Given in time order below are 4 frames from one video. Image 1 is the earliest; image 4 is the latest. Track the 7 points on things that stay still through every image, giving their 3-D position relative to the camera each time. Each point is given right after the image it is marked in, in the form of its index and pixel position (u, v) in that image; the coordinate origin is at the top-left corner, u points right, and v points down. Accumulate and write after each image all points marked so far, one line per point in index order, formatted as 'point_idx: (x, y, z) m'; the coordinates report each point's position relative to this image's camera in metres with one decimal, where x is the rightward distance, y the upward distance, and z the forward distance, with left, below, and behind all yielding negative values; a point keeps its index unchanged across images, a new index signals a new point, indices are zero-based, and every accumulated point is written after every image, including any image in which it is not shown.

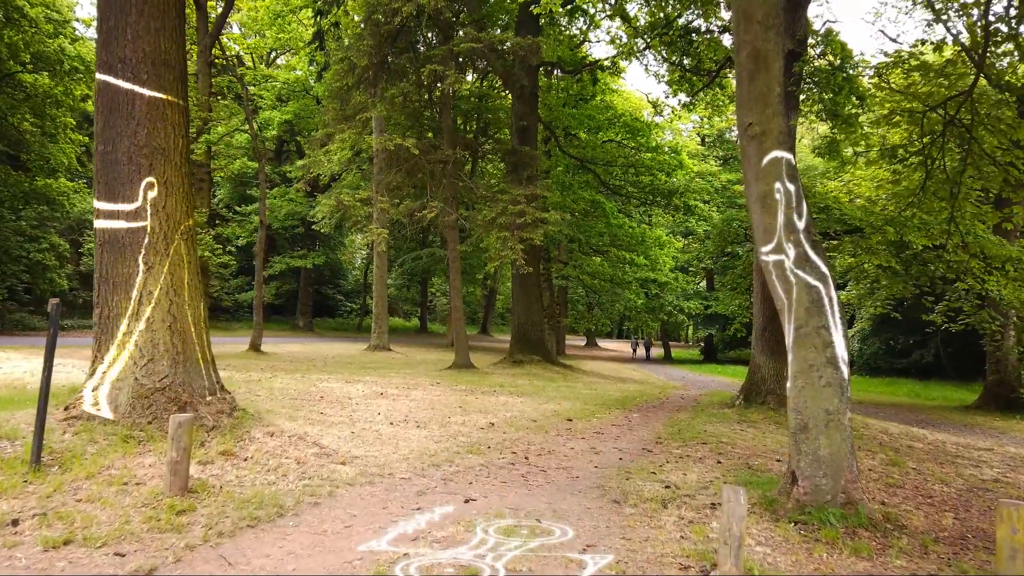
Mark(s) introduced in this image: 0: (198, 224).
0: (-8.9, +1.8, +16.3) m
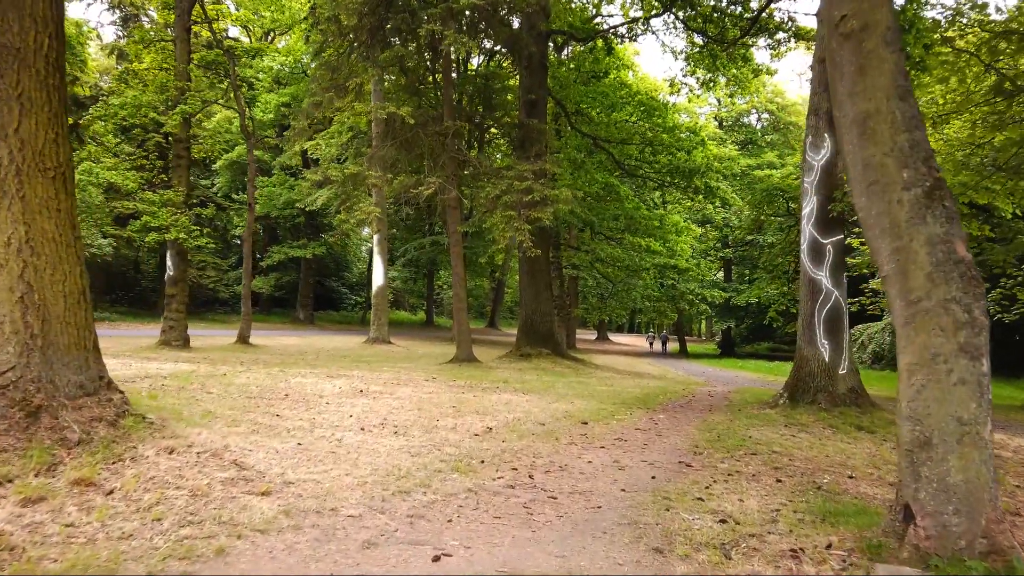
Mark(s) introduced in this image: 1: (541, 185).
0: (-8.8, +2.2, +14.9) m
1: (+0.7, +2.6, +14.7) m
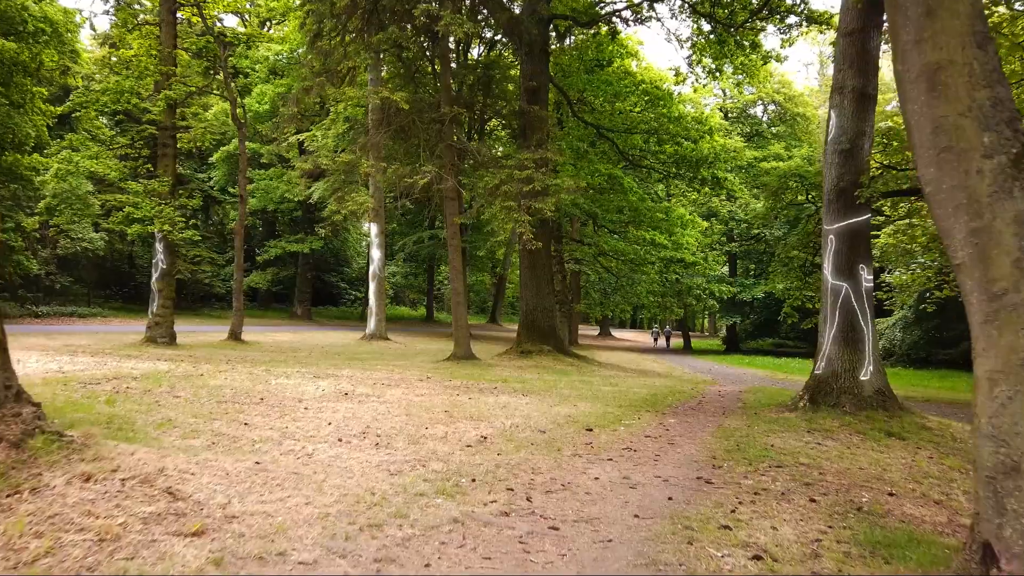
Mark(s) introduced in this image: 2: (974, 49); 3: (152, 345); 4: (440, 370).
0: (-8.8, +2.3, +14.3) m
1: (+0.7, +2.8, +14.0) m
2: (+2.4, +1.3, +3.1) m
3: (-9.1, -1.4, +14.6) m
4: (-1.6, -1.8, +12.6) m
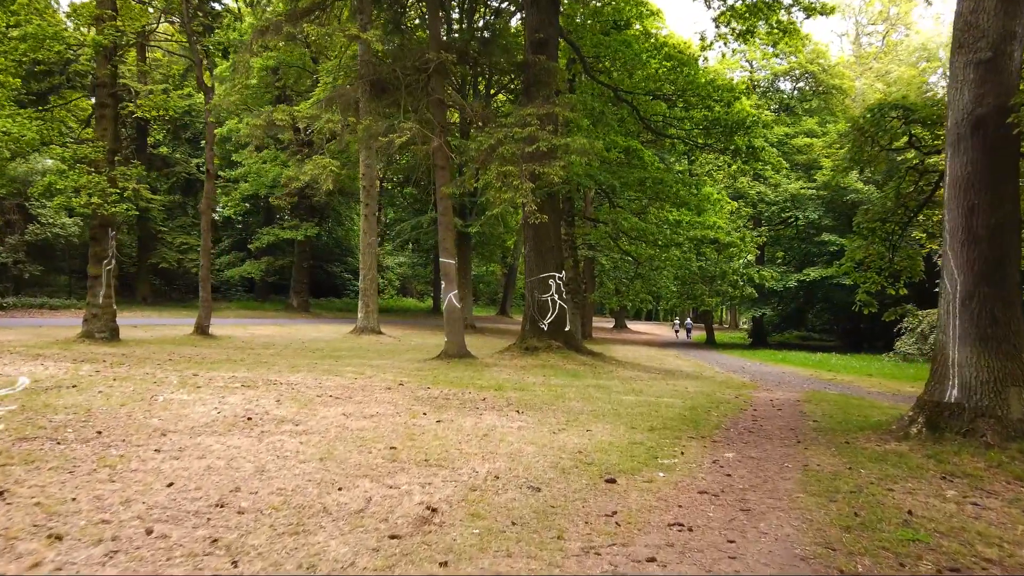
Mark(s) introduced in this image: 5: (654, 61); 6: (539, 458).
0: (-8.8, +2.6, +12.0) m
1: (+0.7, +3.1, +11.5) m
2: (+2.2, +1.4, +0.6) m
3: (-9.1, -1.1, +12.4) m
4: (-1.6, -1.5, +10.2) m
5: (+4.1, +6.7, +16.4) m
6: (+0.2, -1.4, +4.7) m
